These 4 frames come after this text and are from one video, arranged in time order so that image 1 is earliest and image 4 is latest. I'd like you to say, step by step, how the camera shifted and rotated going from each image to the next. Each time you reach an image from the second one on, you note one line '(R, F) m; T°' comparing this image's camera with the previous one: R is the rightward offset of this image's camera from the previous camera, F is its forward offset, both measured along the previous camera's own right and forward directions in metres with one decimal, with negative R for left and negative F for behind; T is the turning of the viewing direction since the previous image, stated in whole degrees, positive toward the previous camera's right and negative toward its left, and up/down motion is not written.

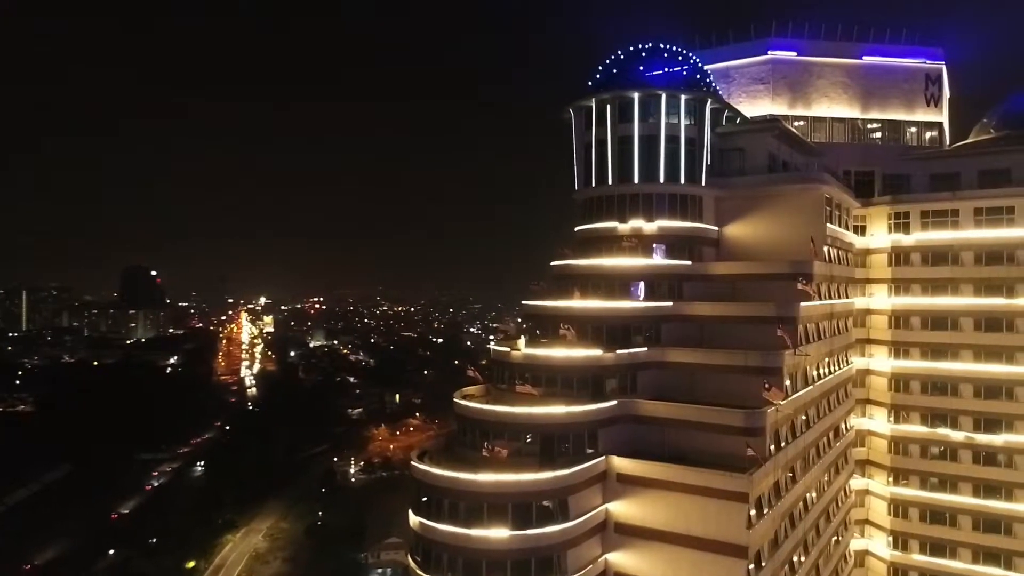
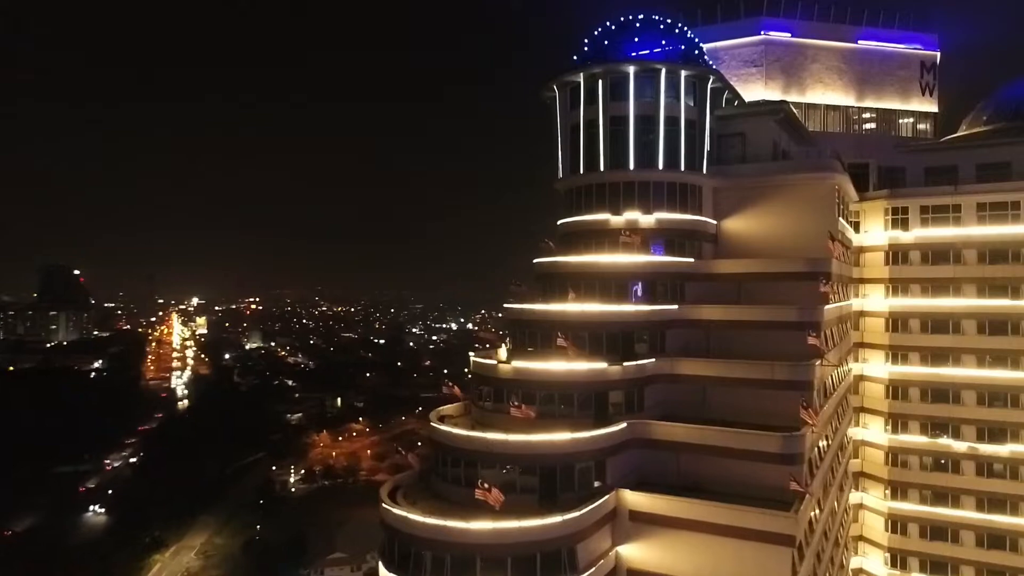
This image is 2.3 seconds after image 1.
(-2.0, +5.9) m; +5°
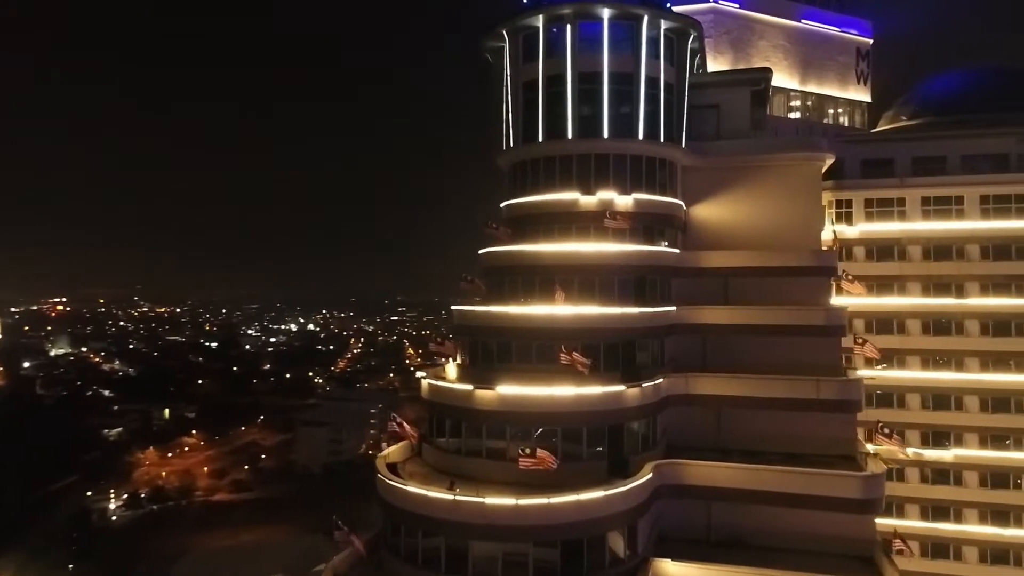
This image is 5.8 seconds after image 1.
(-4.3, +9.0) m; +12°
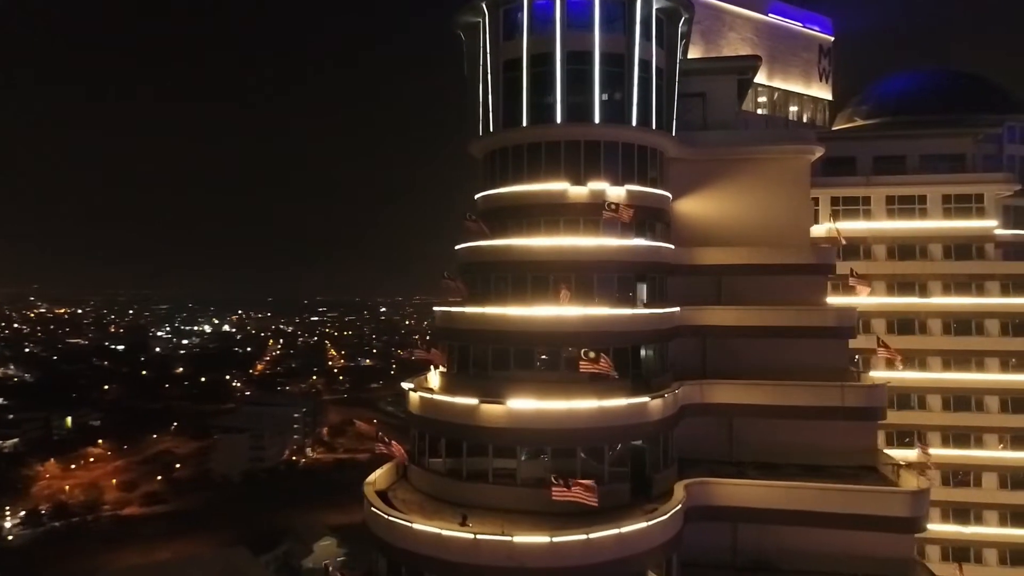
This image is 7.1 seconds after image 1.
(-2.4, +3.0) m; +6°
